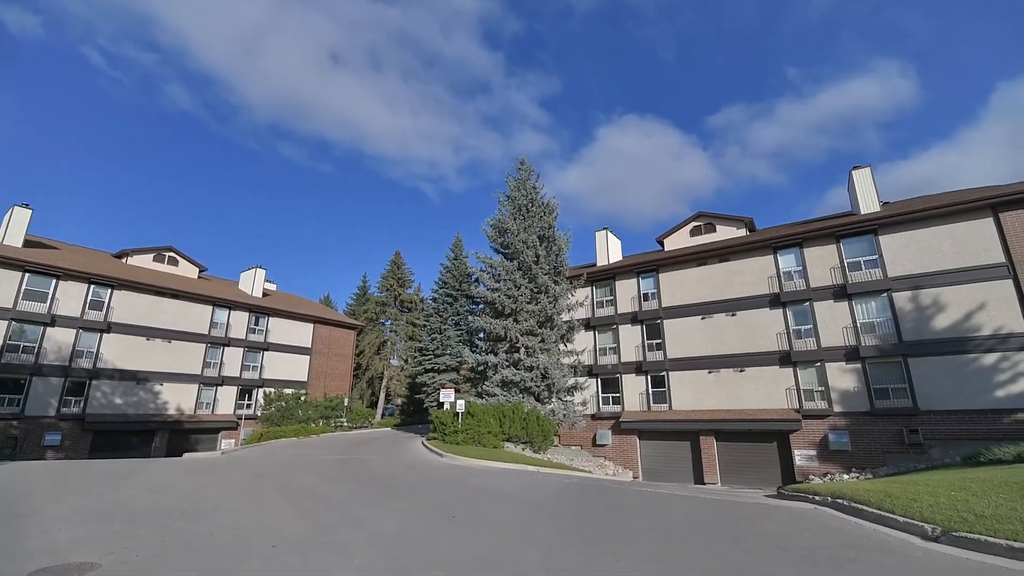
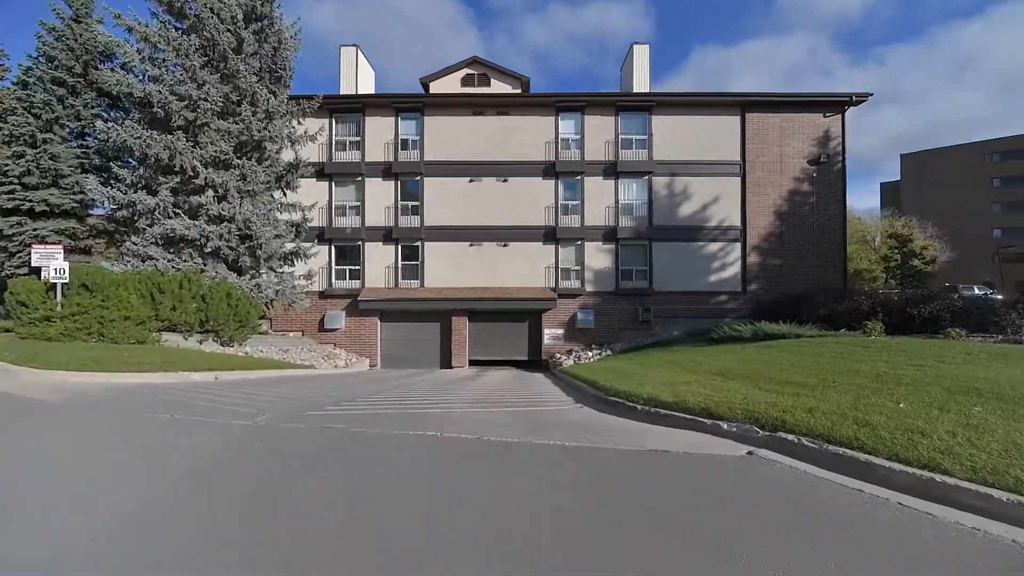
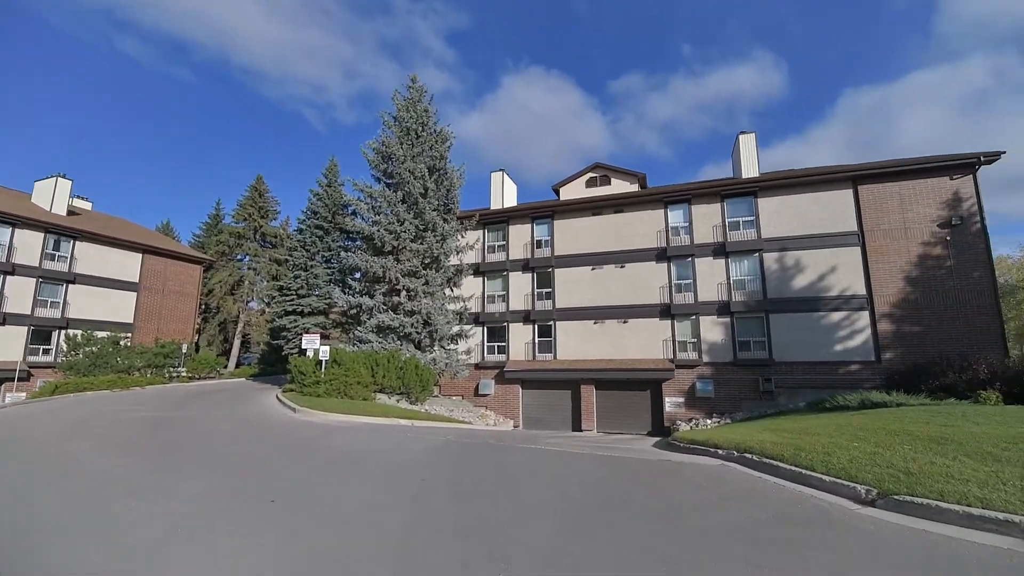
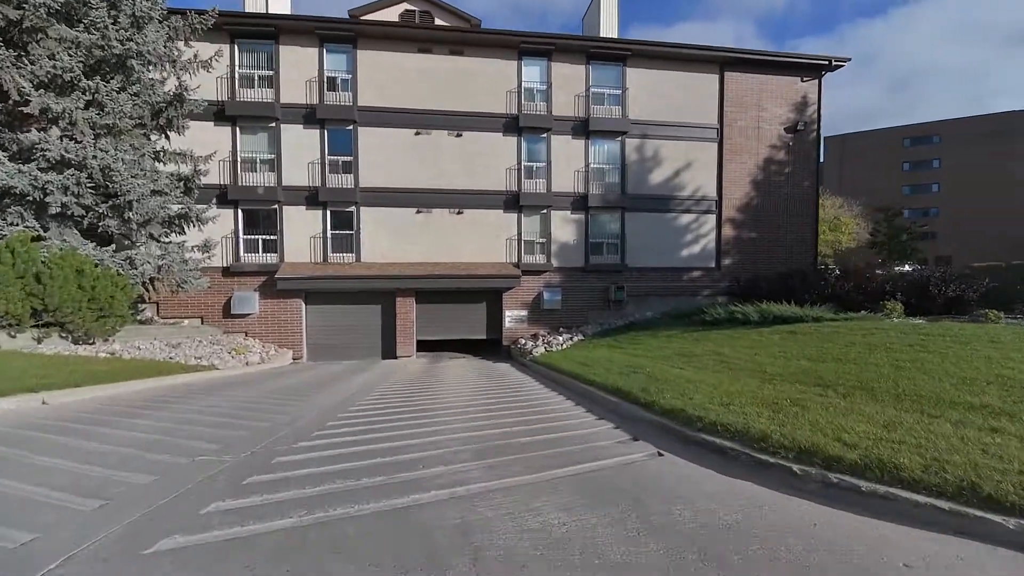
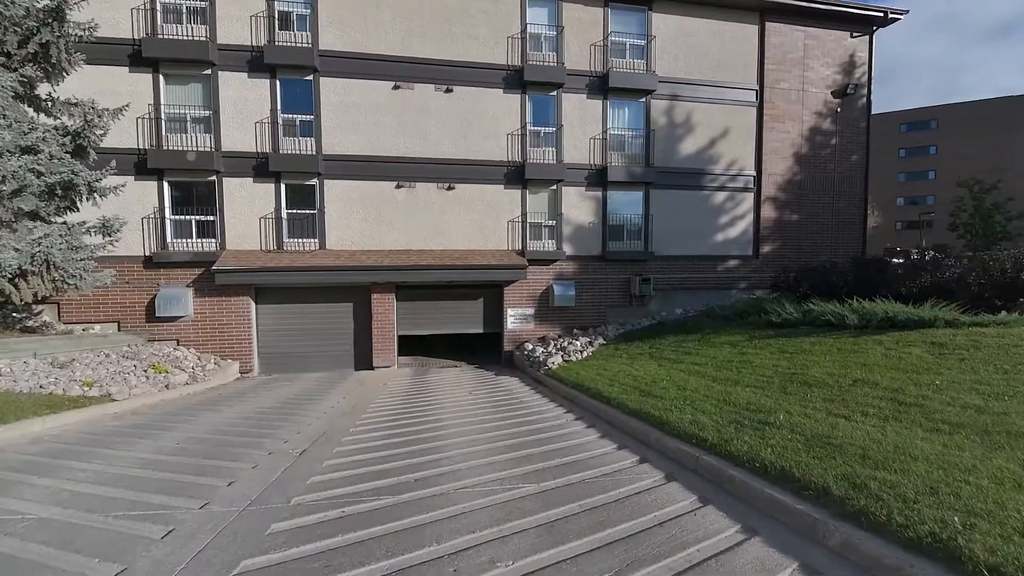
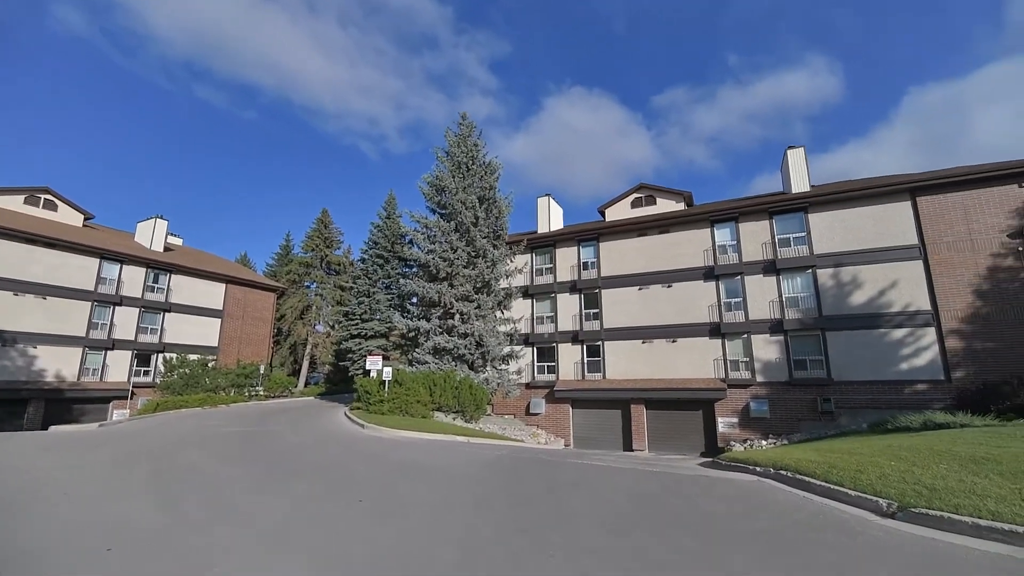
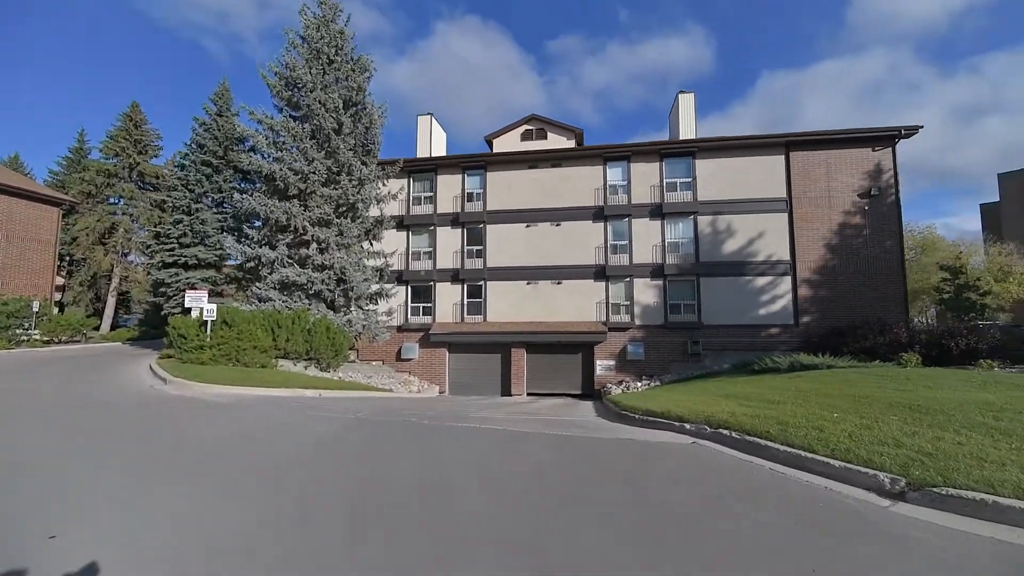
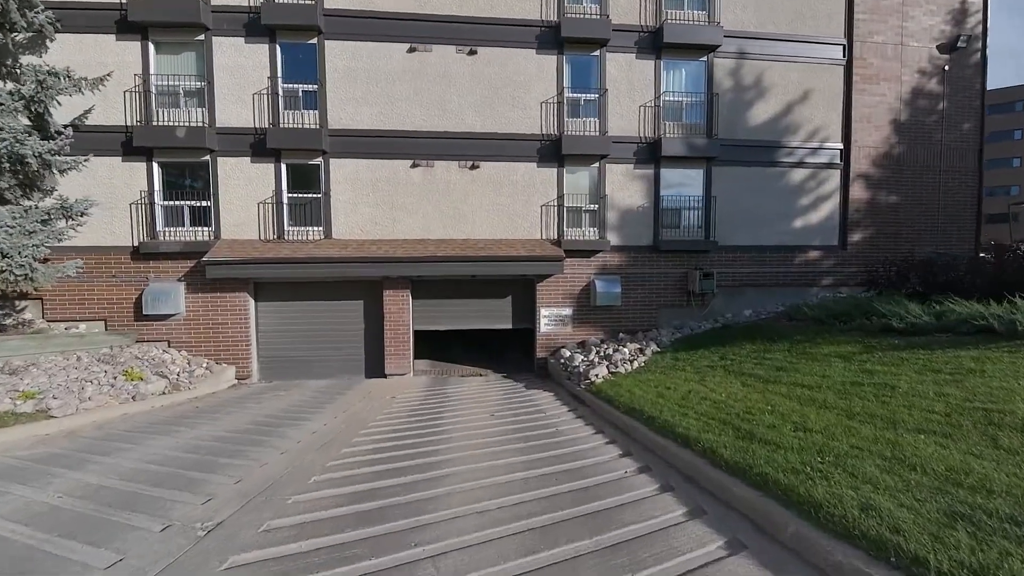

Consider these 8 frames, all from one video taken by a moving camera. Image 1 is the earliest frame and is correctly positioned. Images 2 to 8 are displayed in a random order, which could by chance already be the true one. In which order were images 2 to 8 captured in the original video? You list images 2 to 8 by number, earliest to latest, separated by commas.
6, 3, 7, 2, 4, 5, 8
